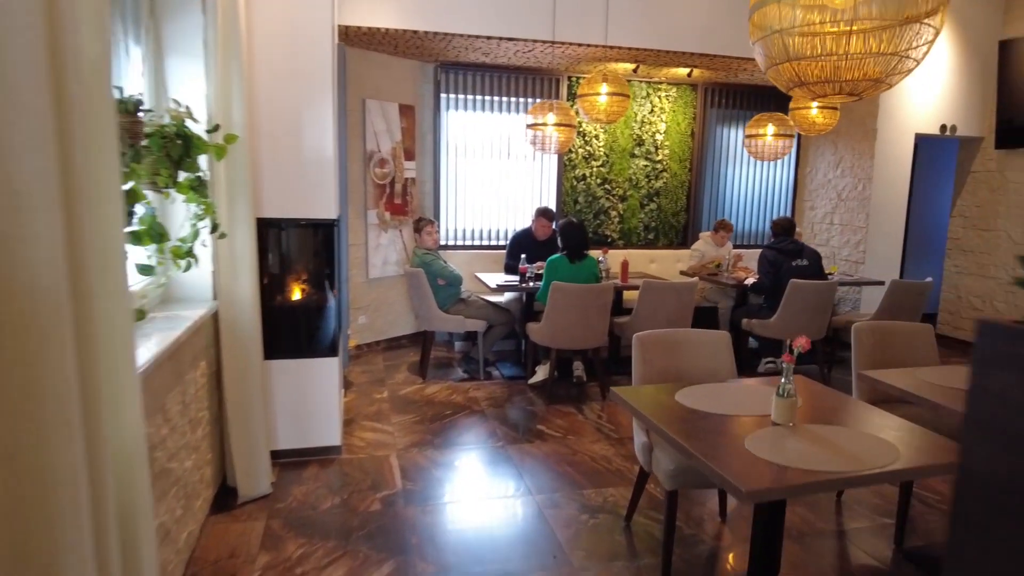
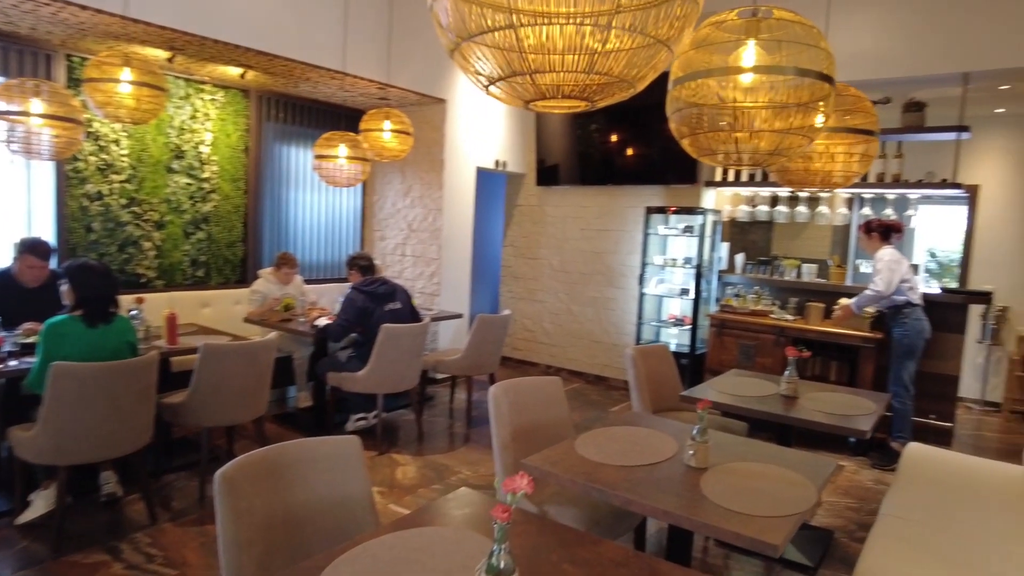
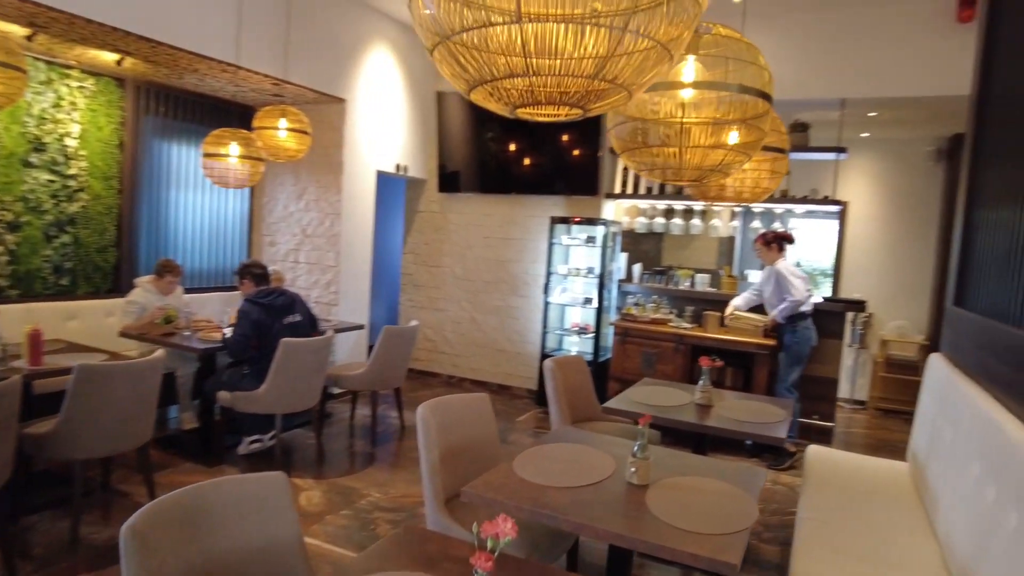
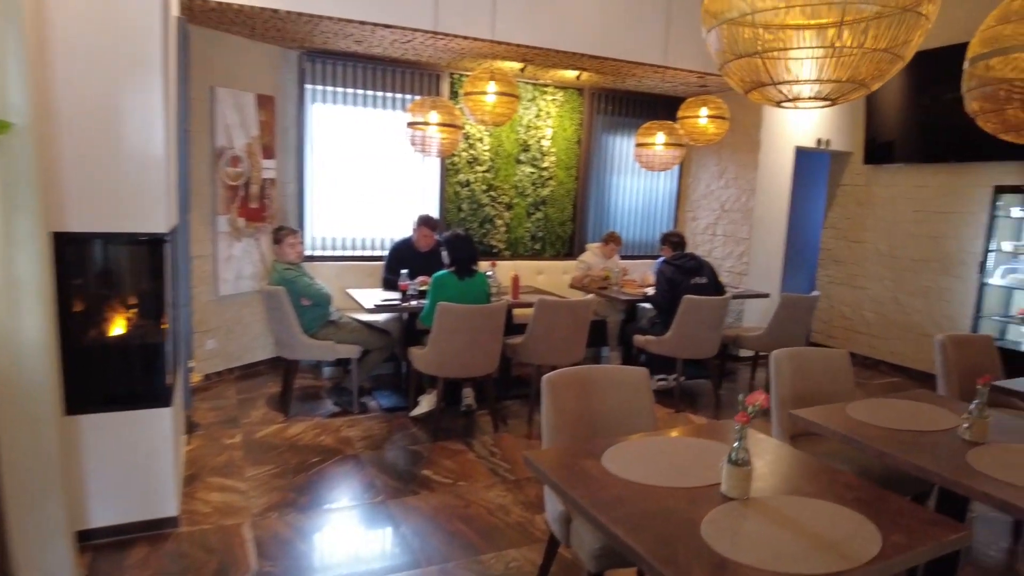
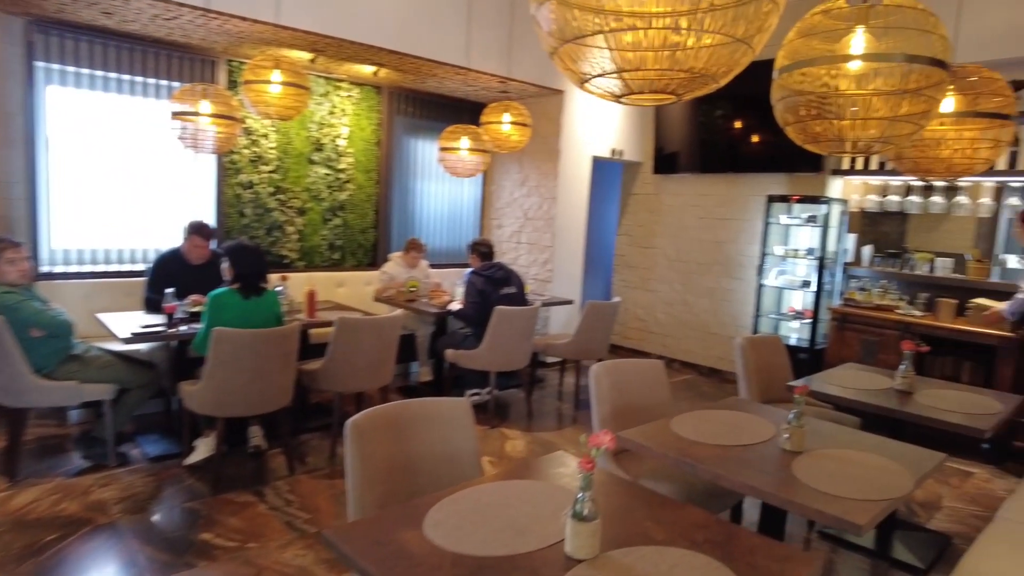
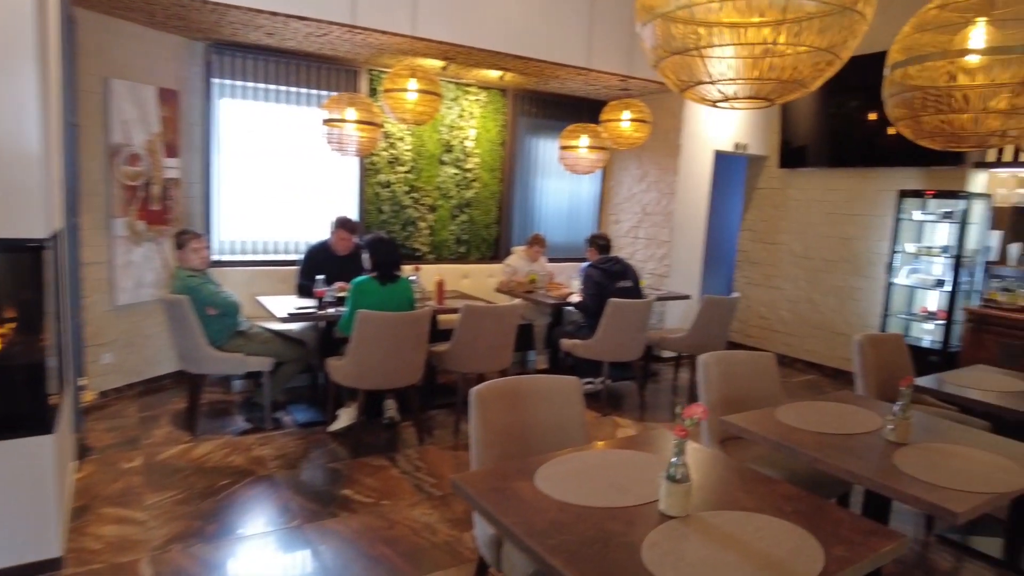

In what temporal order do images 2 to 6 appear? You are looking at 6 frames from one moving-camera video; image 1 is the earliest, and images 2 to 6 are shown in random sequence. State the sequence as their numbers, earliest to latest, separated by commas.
4, 6, 5, 2, 3
